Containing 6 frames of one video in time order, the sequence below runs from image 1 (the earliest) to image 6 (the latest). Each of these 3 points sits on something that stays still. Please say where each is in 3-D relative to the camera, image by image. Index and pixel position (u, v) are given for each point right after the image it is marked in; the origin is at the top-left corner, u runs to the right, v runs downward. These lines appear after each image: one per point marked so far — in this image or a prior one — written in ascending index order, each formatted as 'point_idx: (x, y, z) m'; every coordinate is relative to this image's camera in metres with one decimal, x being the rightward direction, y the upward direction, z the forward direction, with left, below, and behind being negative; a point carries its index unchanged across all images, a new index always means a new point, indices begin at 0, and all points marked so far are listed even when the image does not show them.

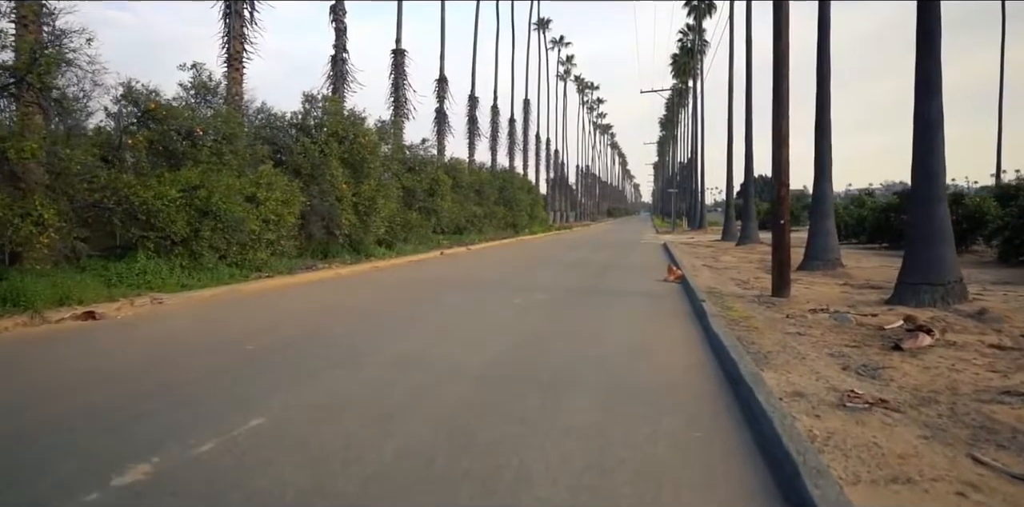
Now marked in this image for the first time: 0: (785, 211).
0: (+4.6, +0.7, +15.1) m
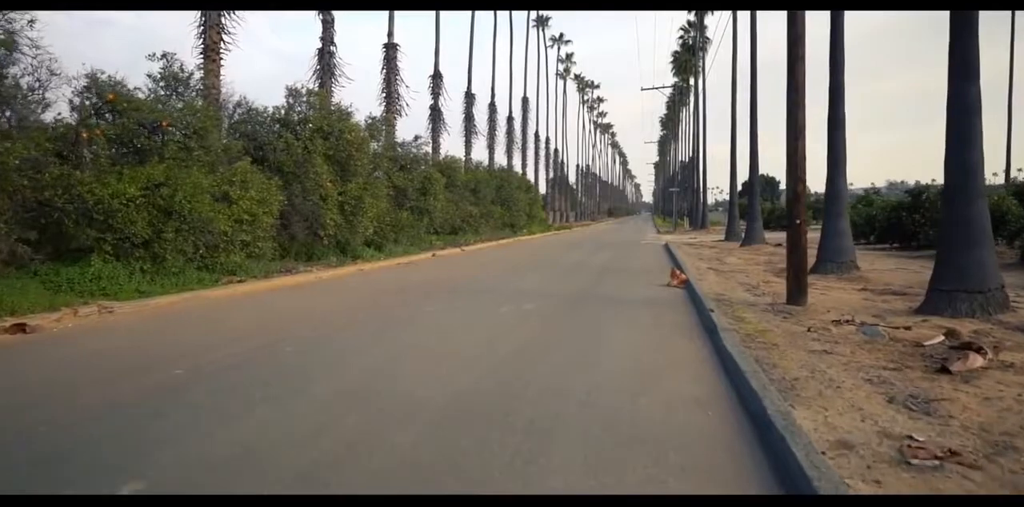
0: (+4.4, +0.6, +13.7) m
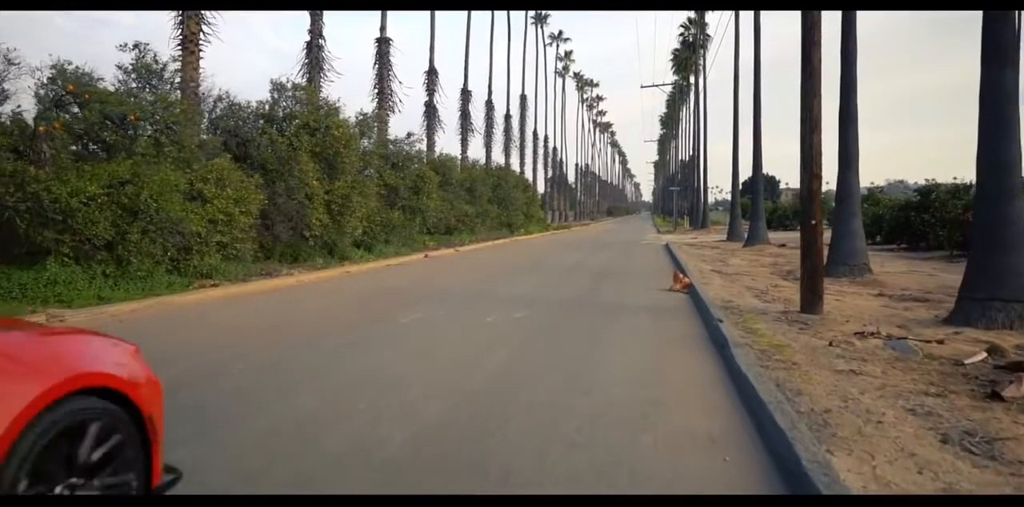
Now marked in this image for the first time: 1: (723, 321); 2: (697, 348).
0: (+4.2, +0.6, +12.5) m
1: (+2.6, -0.8, +11.0) m
2: (+2.0, -1.0, +9.8) m
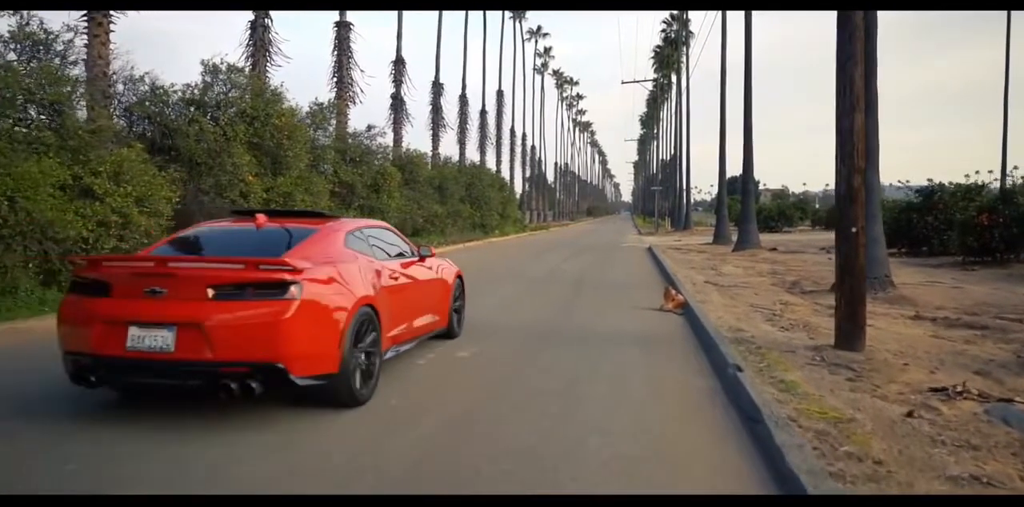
0: (+3.6, +0.4, +9.5) m
1: (+2.0, -1.0, +7.9) m
2: (+1.5, -1.2, +6.7) m
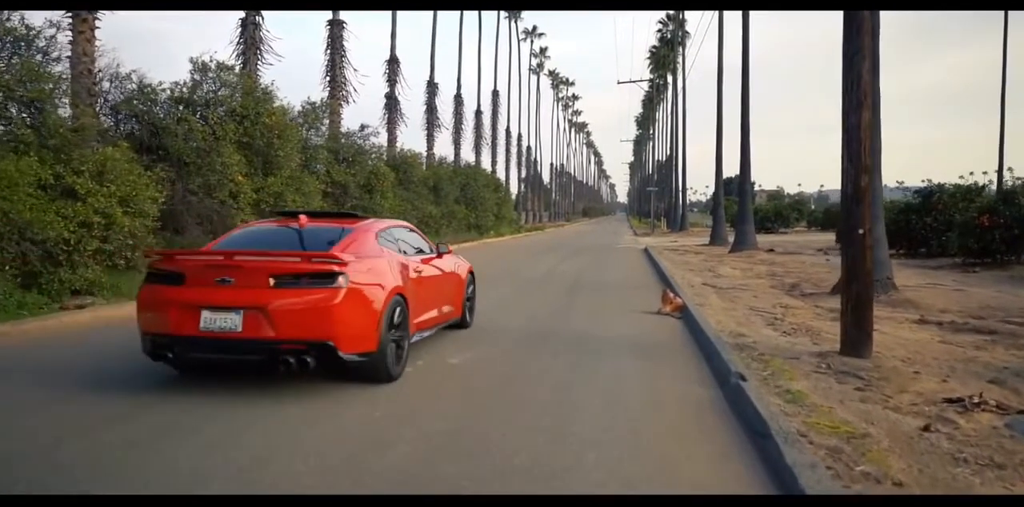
0: (+3.6, +0.4, +9.1) m
1: (+2.0, -1.1, +7.5) m
2: (+1.4, -1.2, +6.3) m
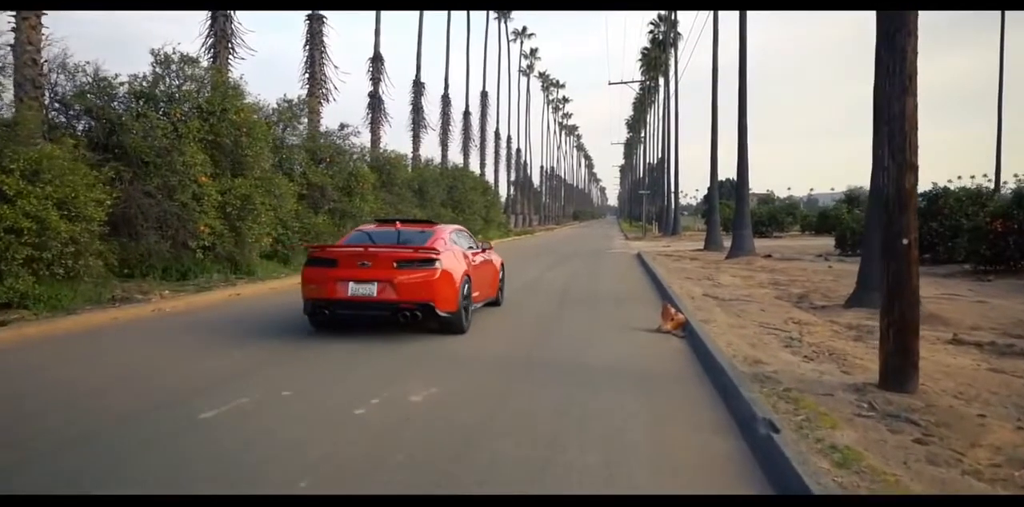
0: (+3.4, +0.3, +7.6) m
1: (+1.8, -1.2, +6.0) m
2: (+1.3, -1.4, +4.8) m
